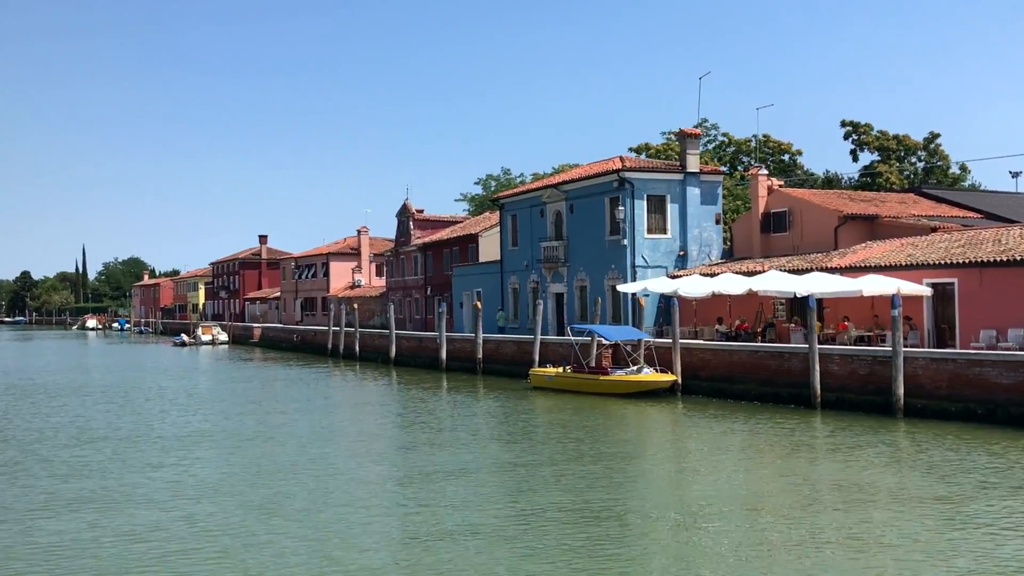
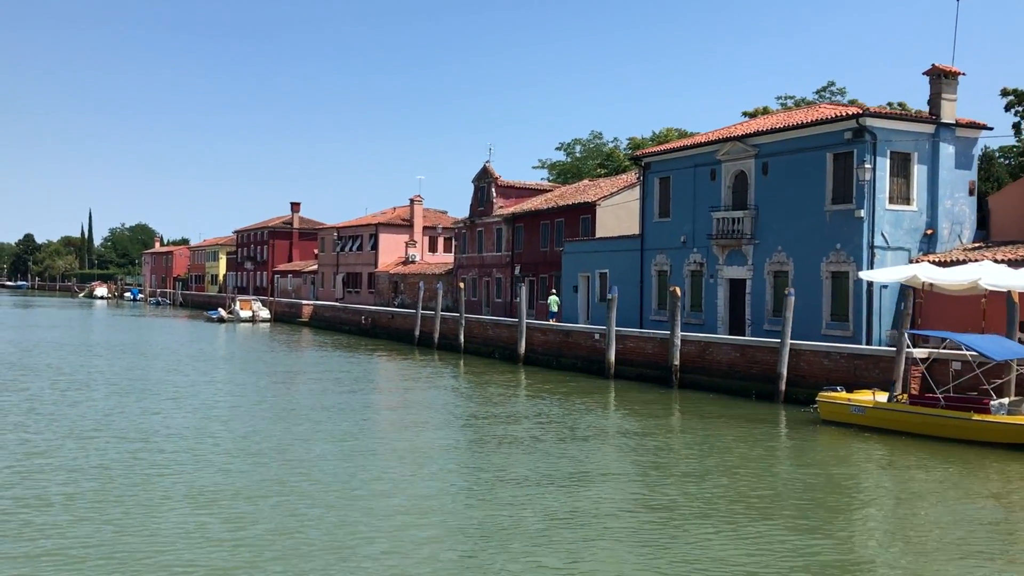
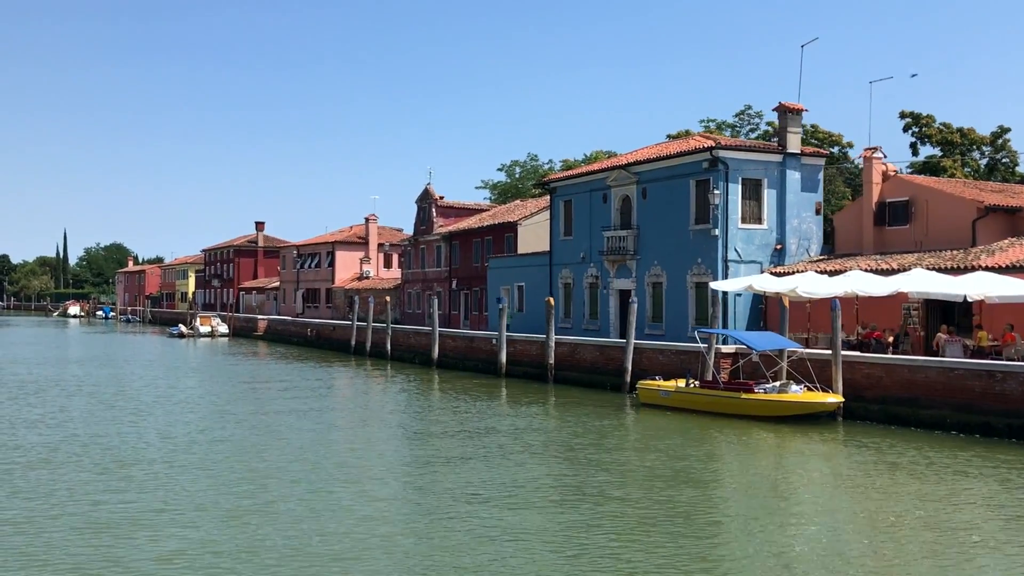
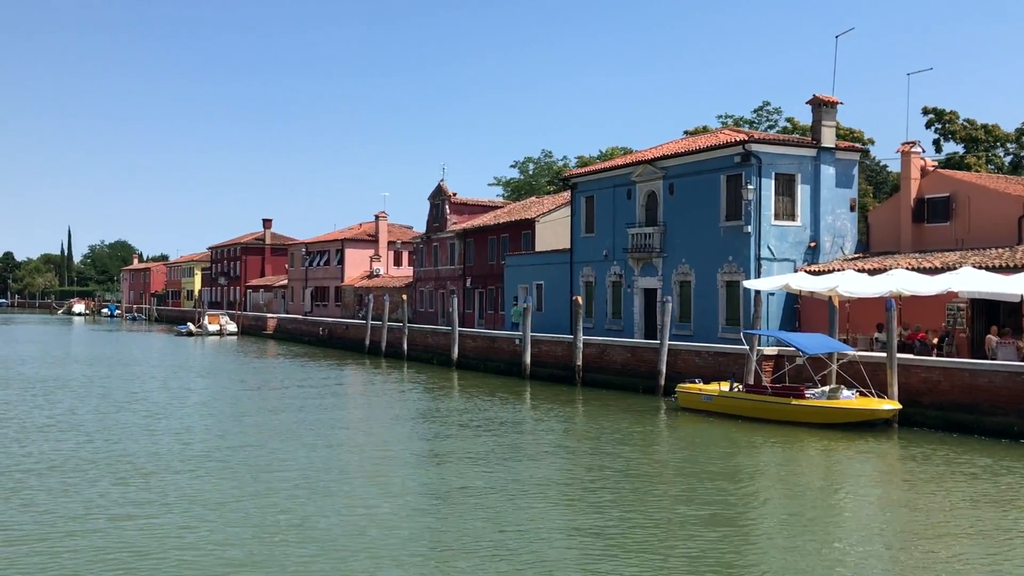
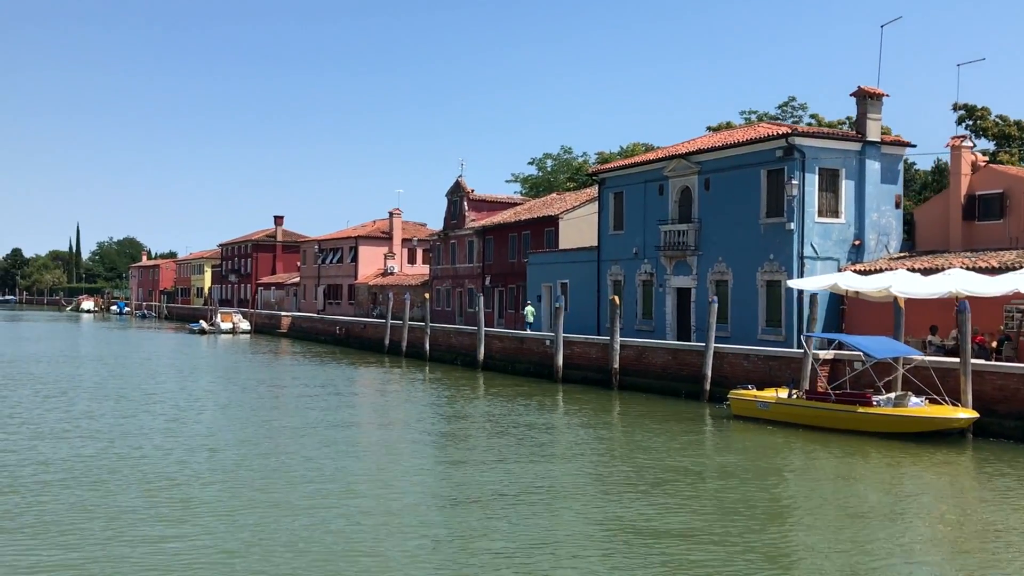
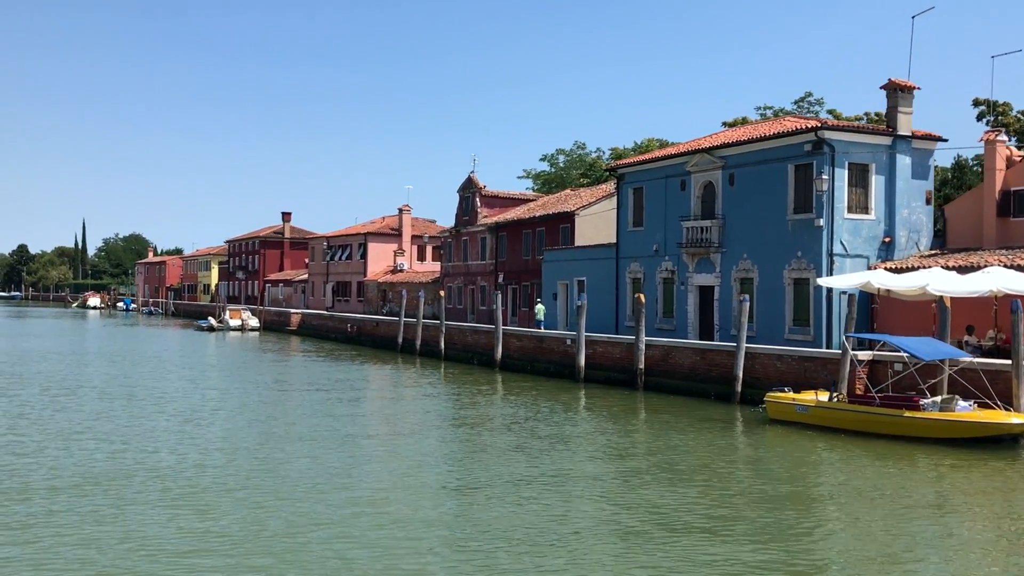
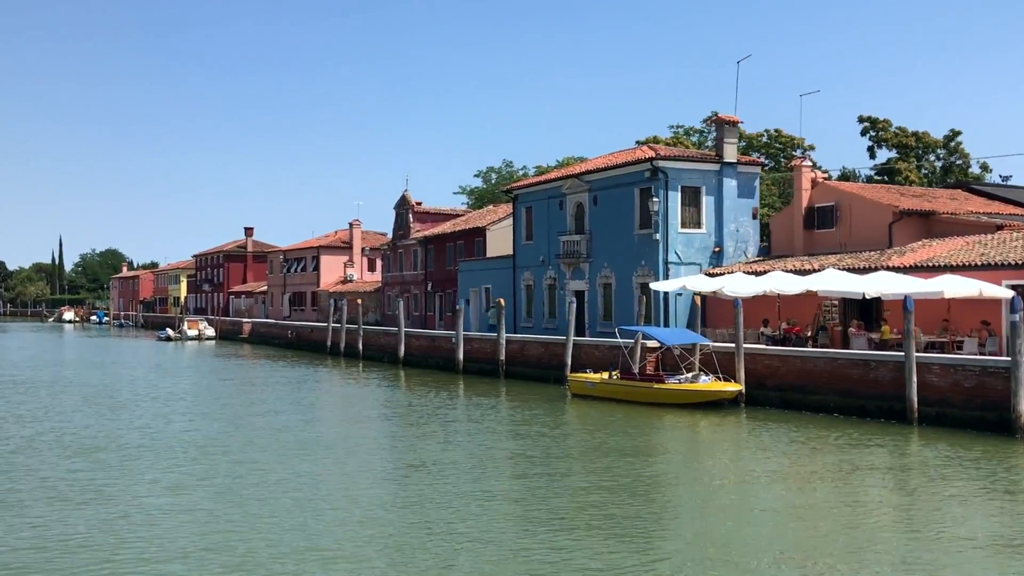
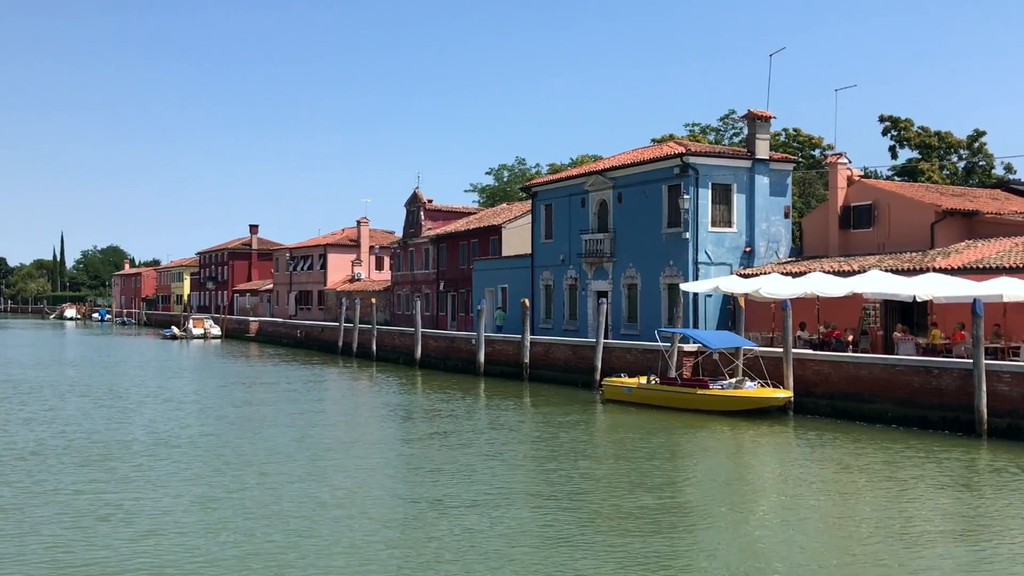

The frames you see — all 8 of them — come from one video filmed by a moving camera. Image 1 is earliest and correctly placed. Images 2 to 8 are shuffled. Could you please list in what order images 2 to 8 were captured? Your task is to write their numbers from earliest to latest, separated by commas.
7, 8, 3, 4, 5, 6, 2
